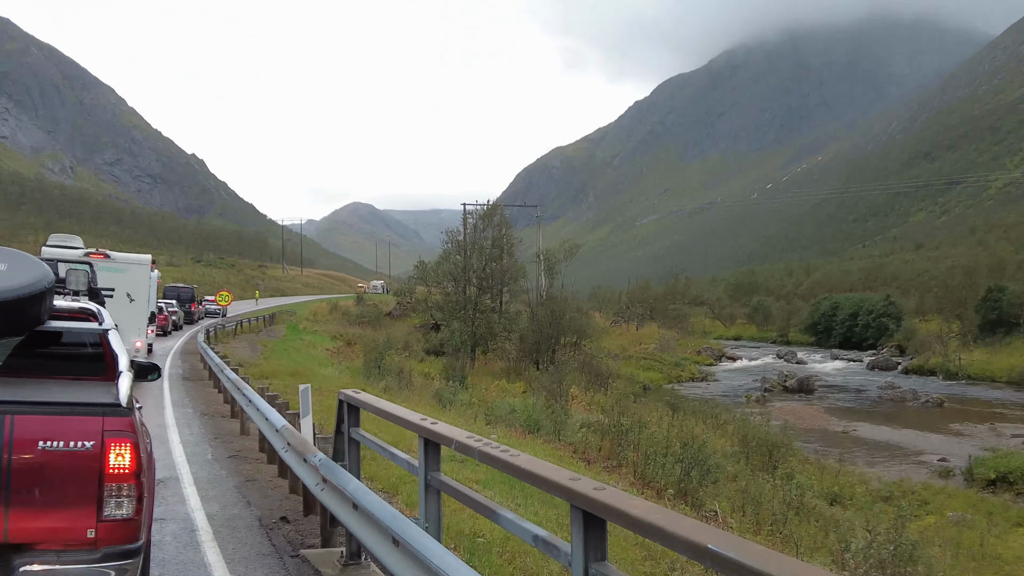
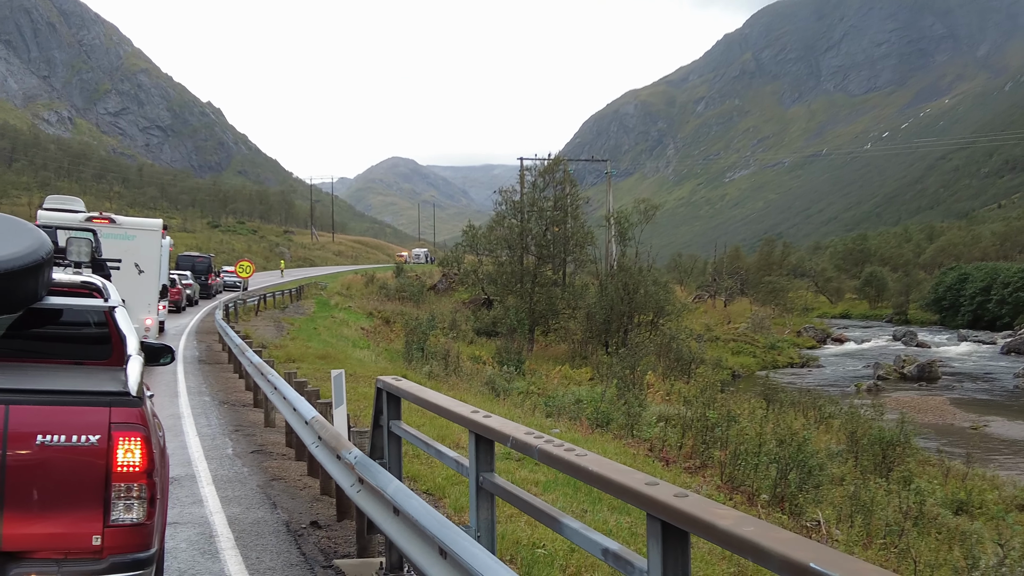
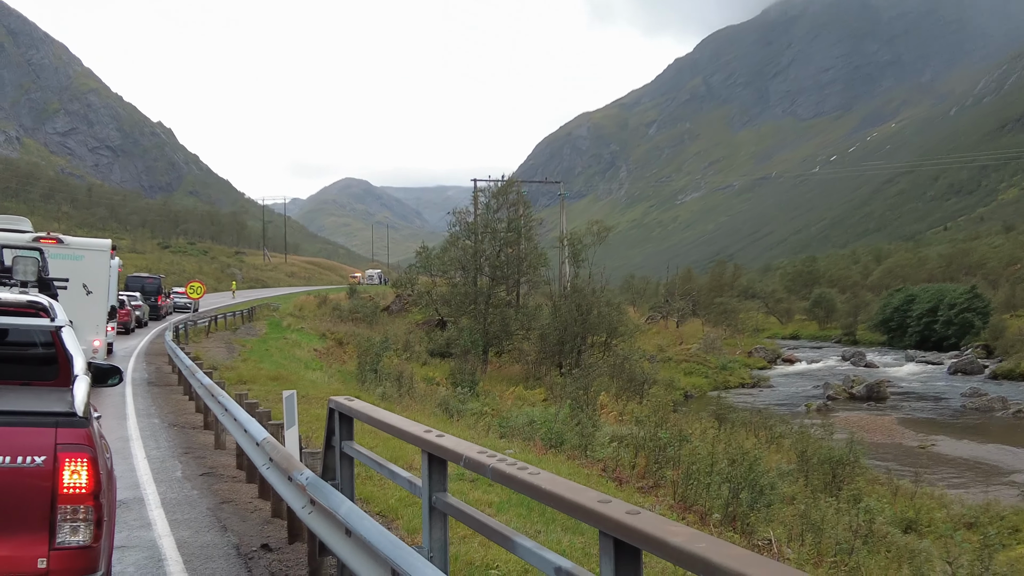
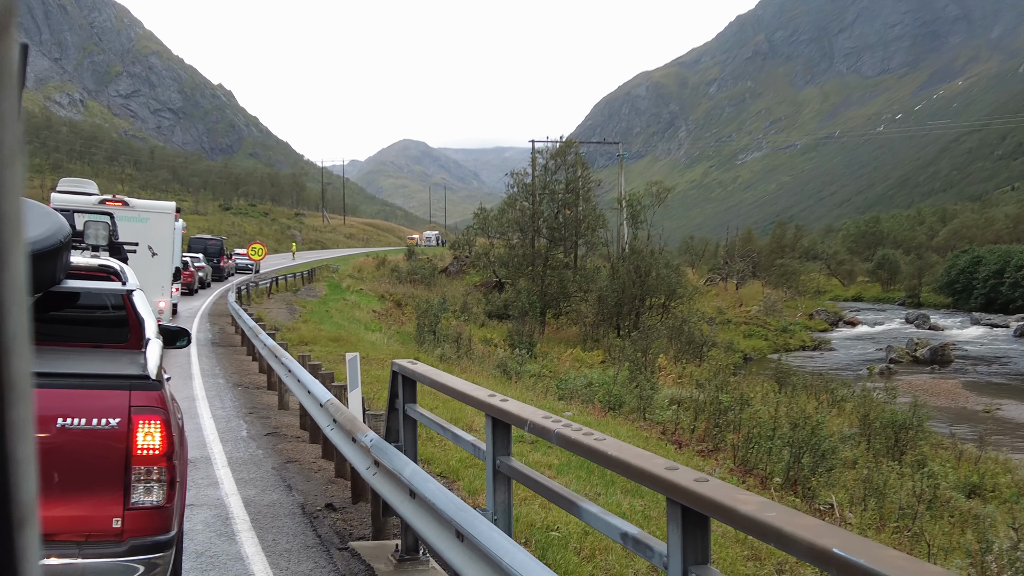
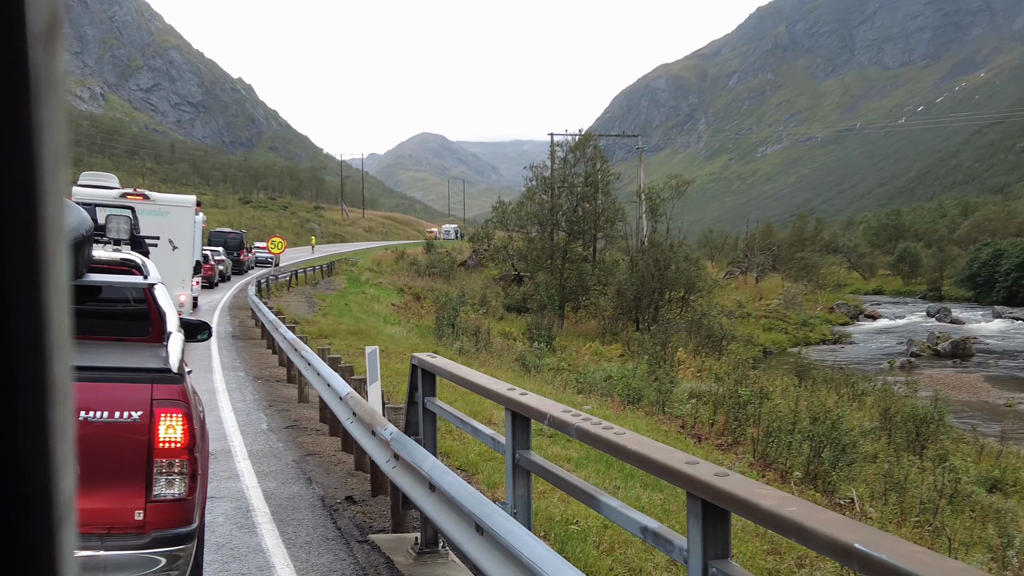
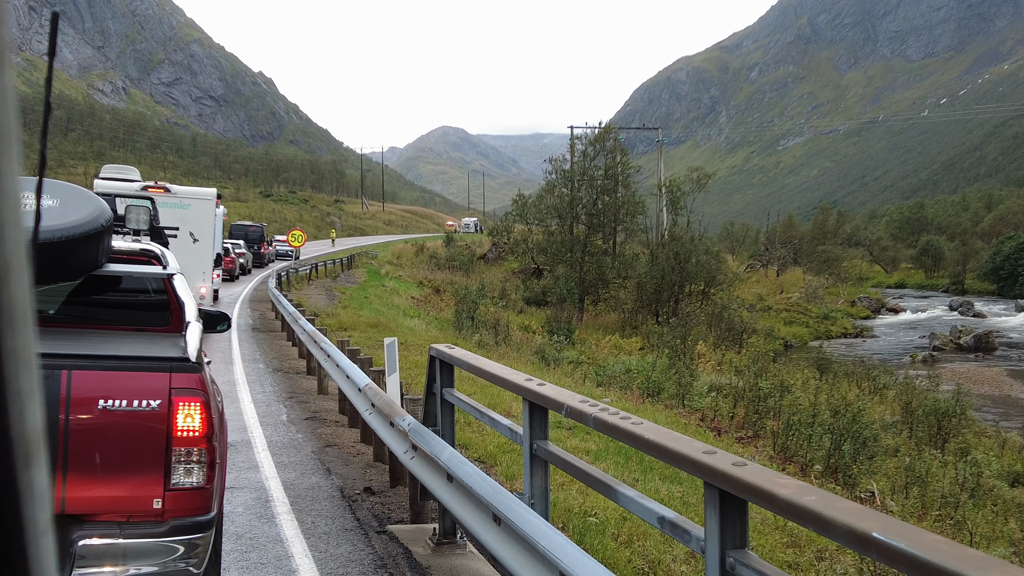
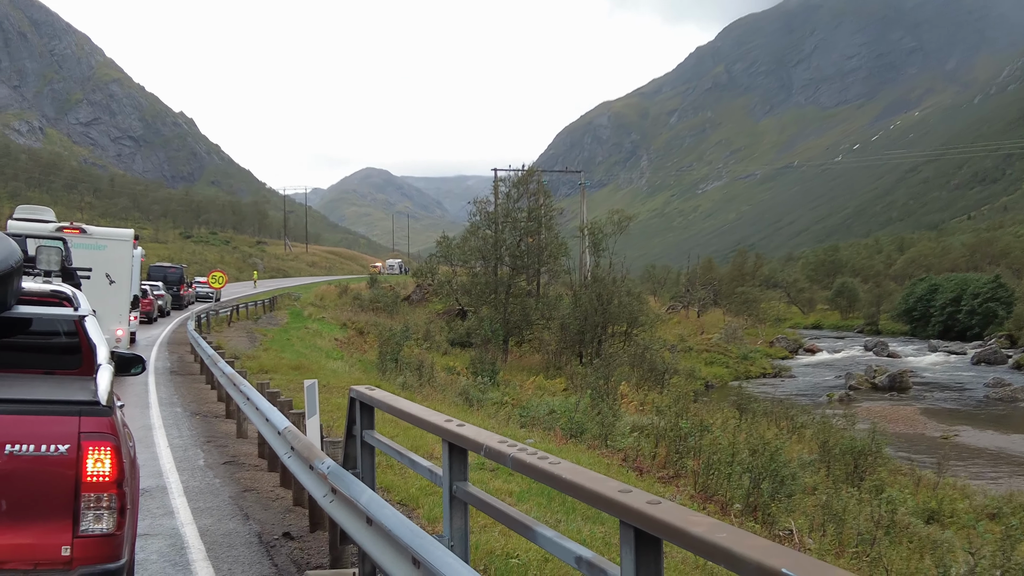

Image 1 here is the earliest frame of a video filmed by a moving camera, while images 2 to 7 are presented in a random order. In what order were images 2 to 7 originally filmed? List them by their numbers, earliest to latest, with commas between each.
3, 7, 2, 4, 5, 6
